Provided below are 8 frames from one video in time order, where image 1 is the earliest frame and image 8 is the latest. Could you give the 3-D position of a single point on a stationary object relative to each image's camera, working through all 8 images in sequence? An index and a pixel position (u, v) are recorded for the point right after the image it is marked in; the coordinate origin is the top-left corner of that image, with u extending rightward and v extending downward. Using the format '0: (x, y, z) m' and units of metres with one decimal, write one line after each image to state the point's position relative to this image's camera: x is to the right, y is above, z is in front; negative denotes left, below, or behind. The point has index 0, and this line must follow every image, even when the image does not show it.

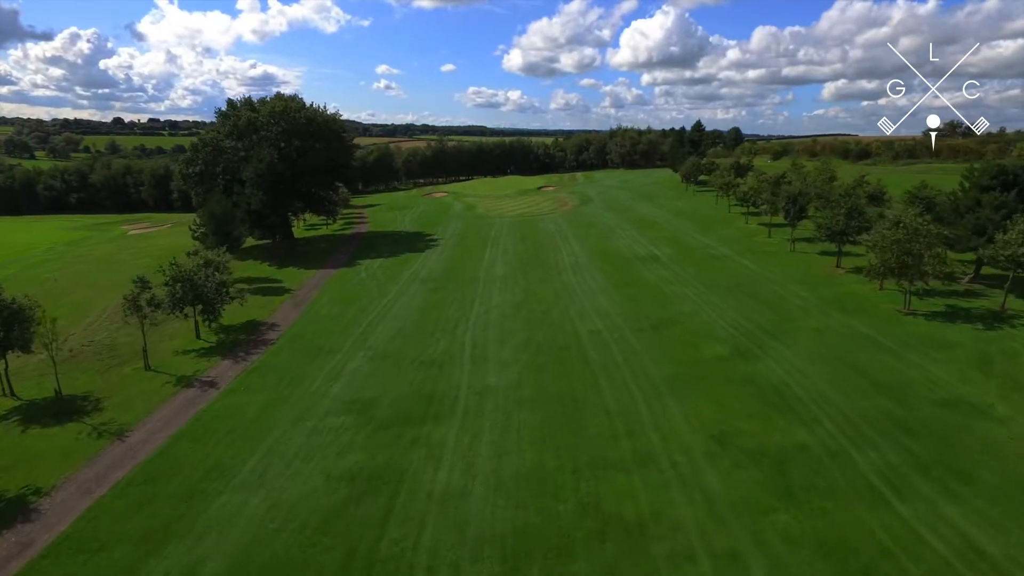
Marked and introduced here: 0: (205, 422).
0: (-8.7, -3.9, +19.9) m
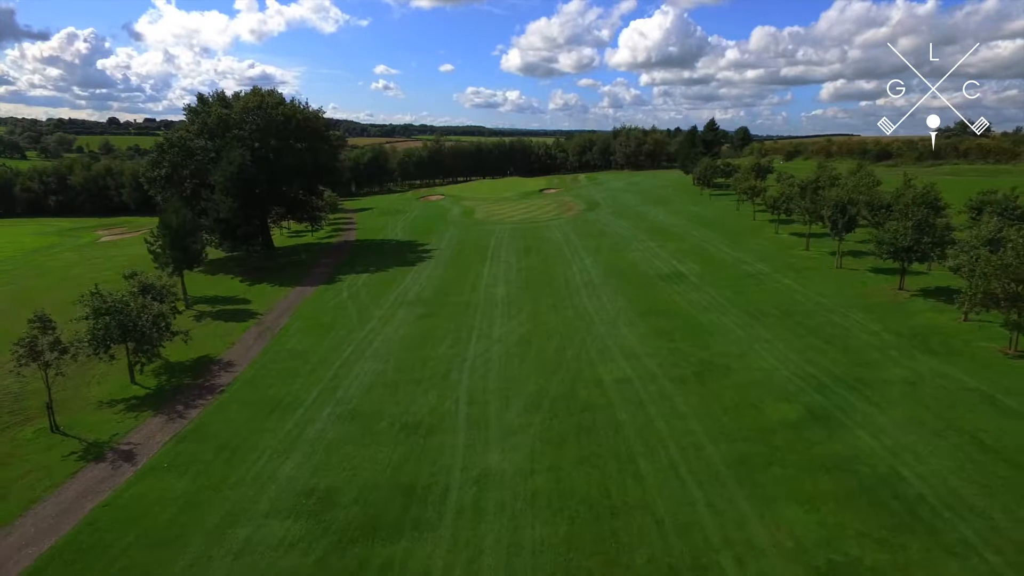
0: (-8.4, -5.0, +14.4) m
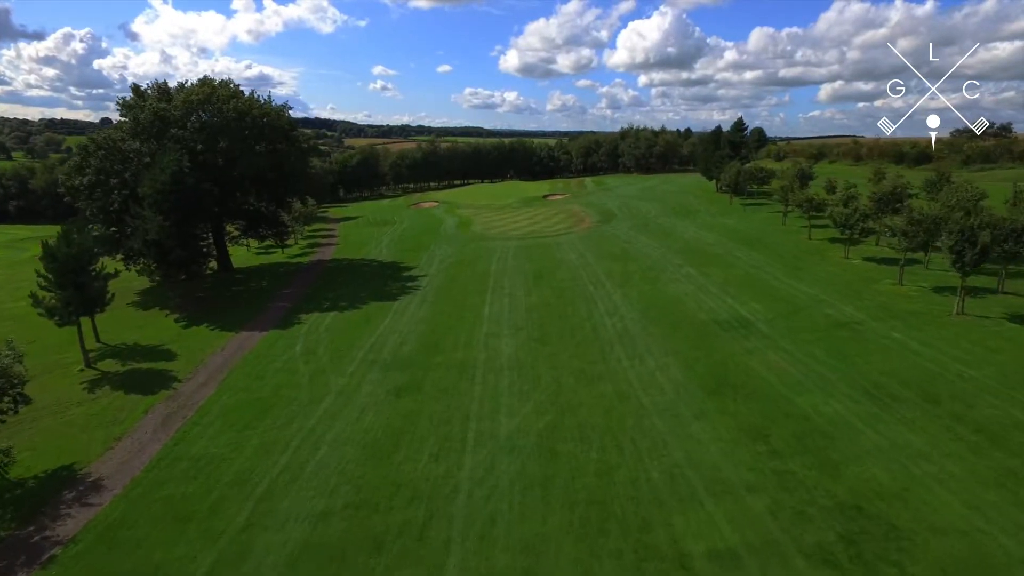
0: (-8.0, -6.9, +5.3) m
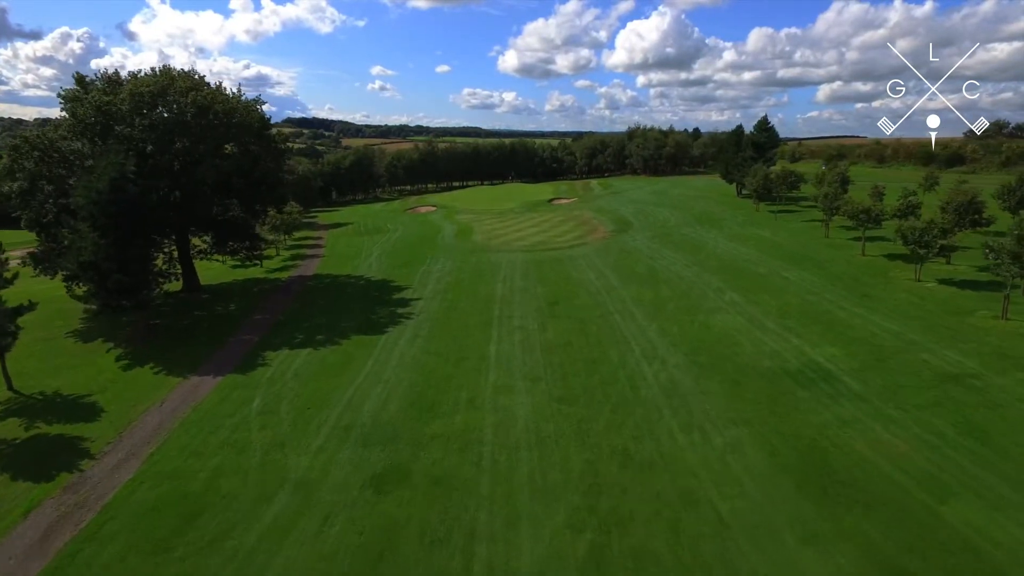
0: (-7.5, -8.2, -0.6) m
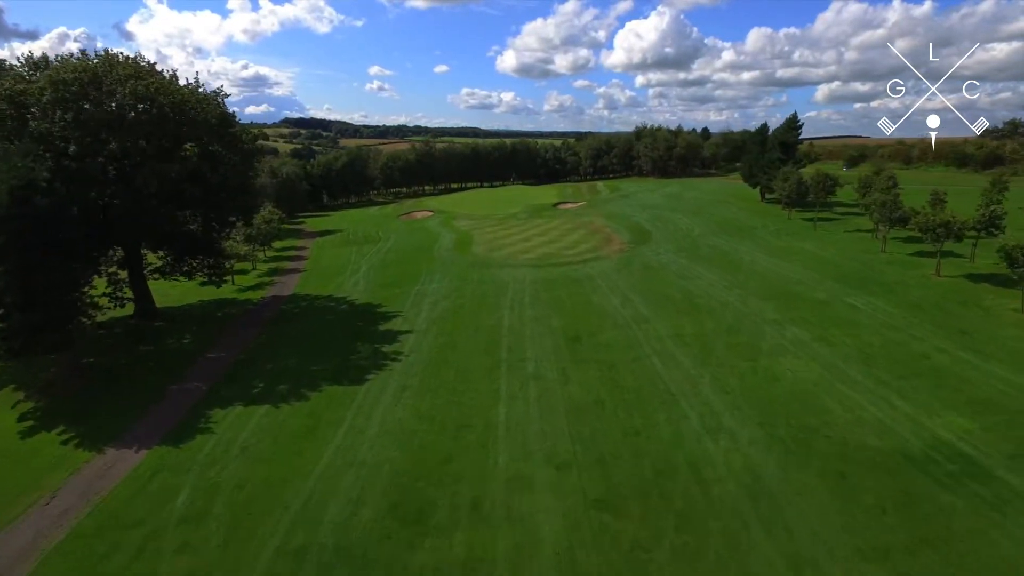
0: (-7.0, -9.4, -6.7) m
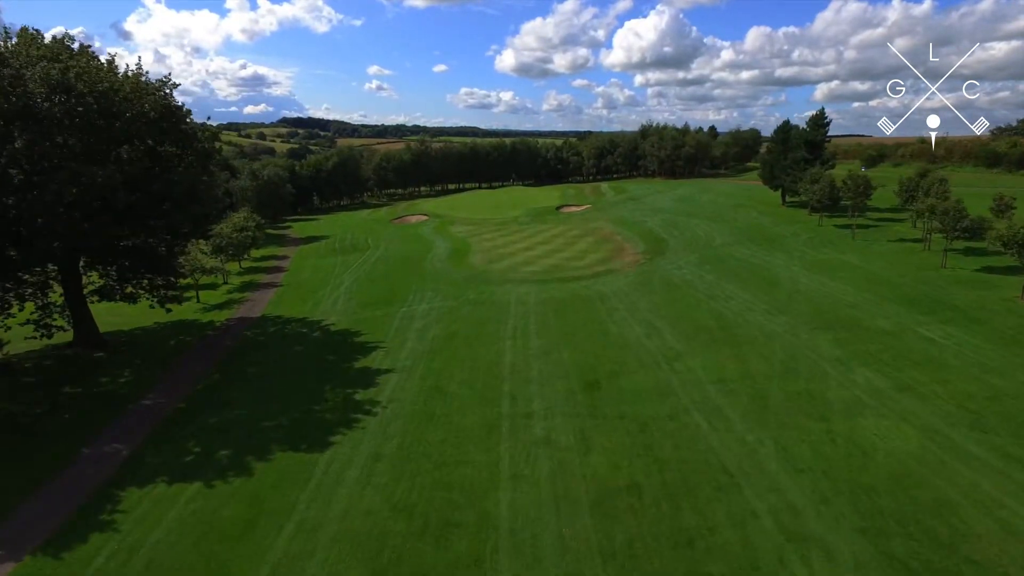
0: (-6.8, -10.4, -11.9) m
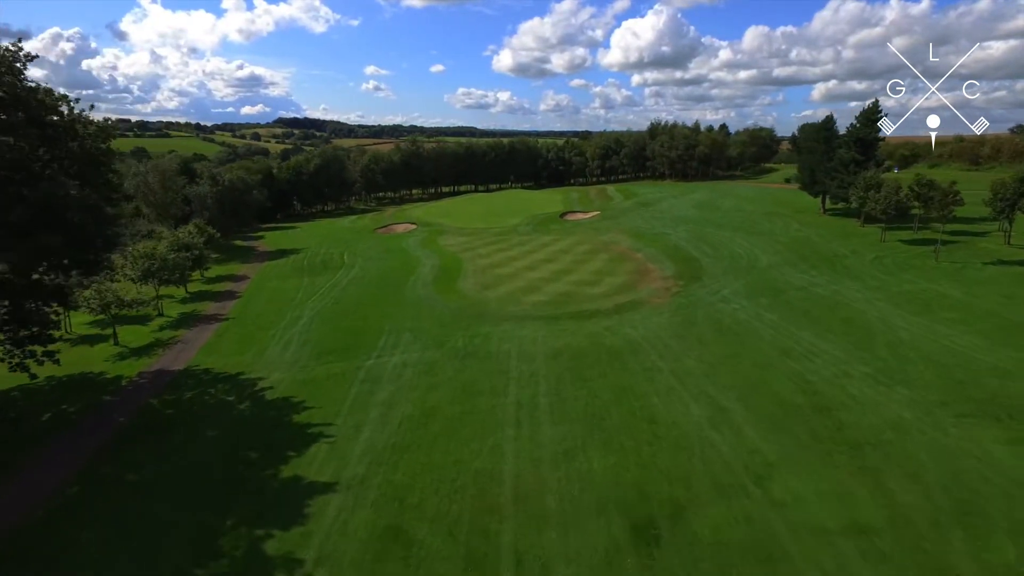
0: (-6.6, -12.1, -20.2) m
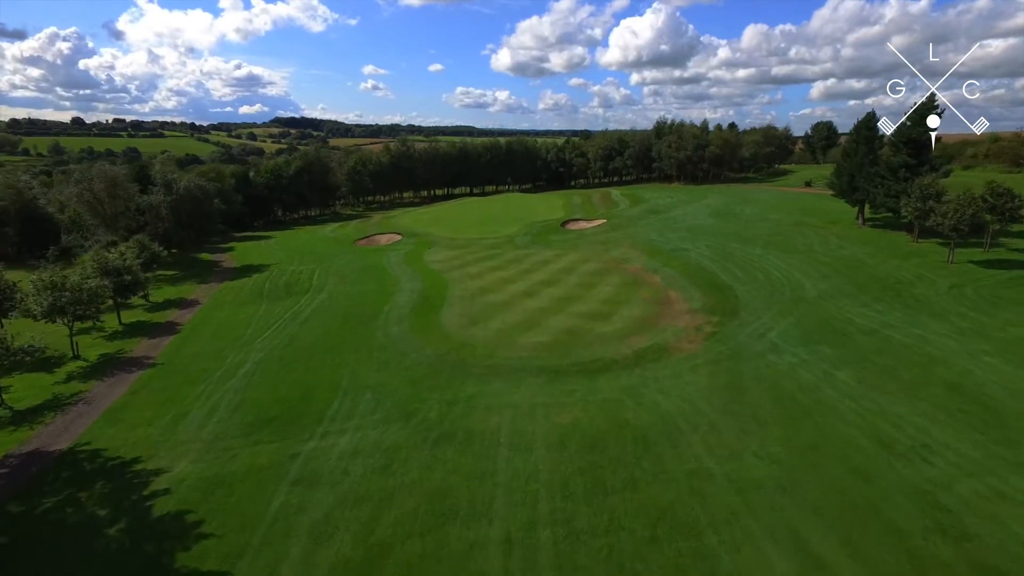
0: (-6.8, -13.7, -26.8) m
